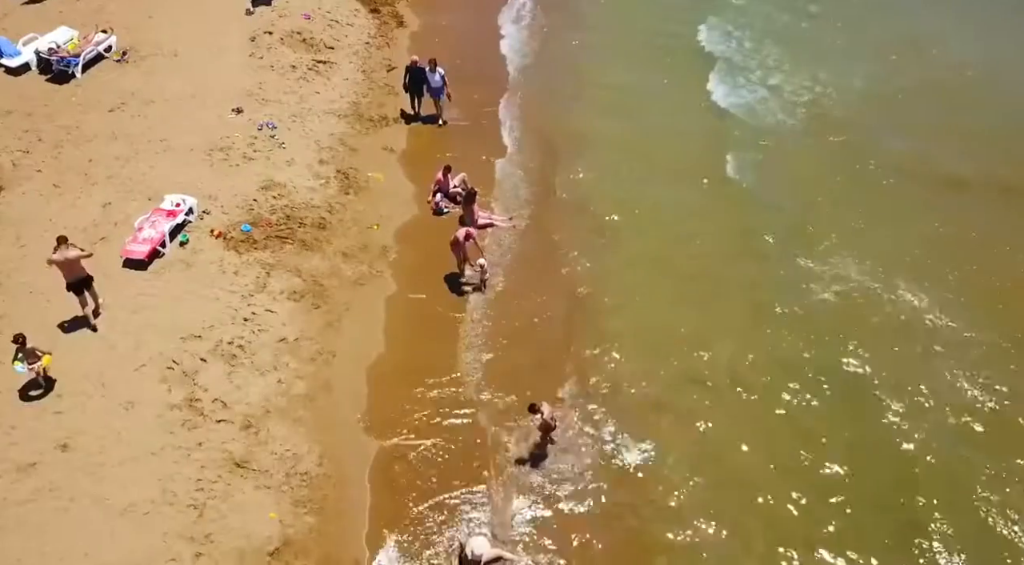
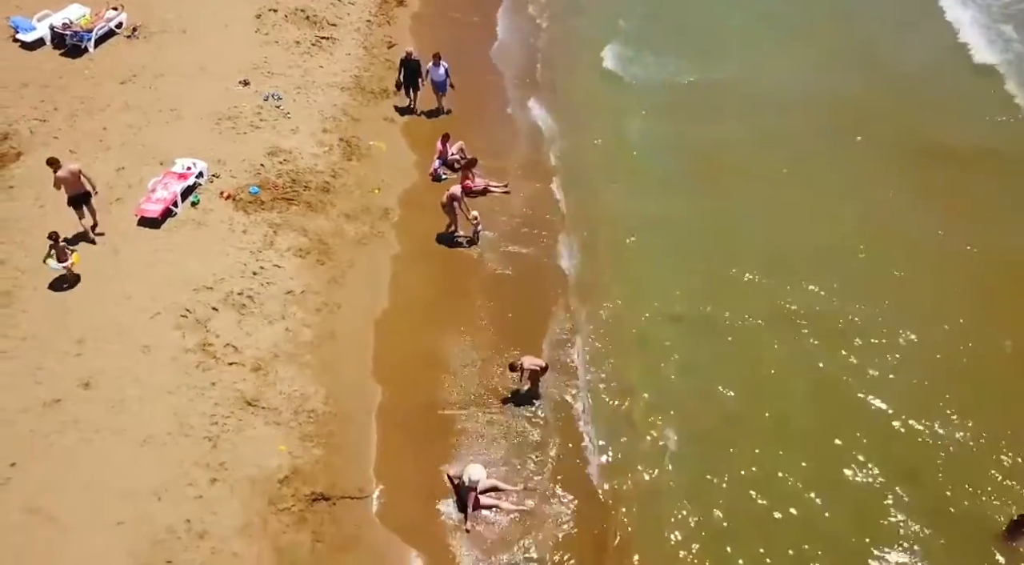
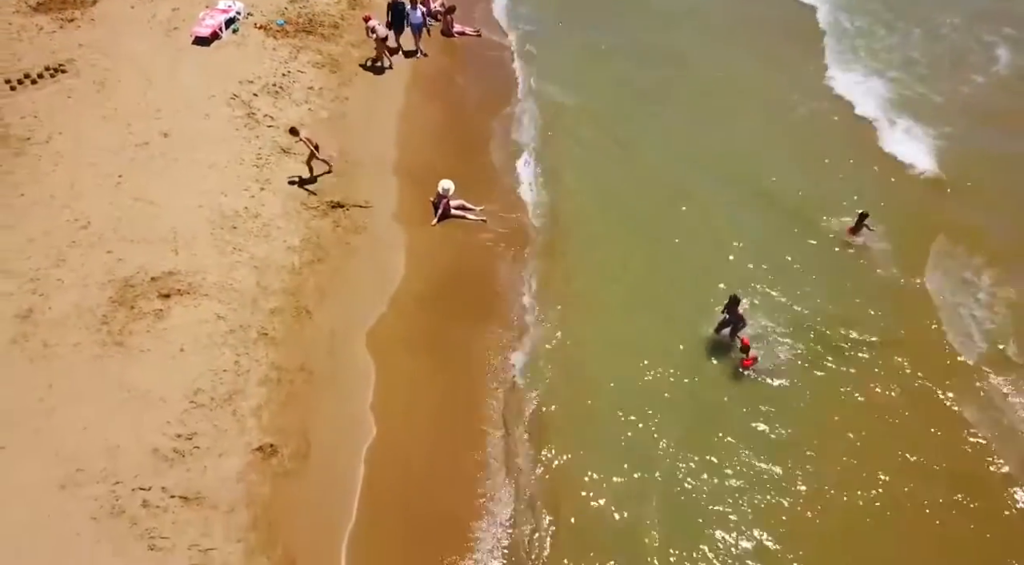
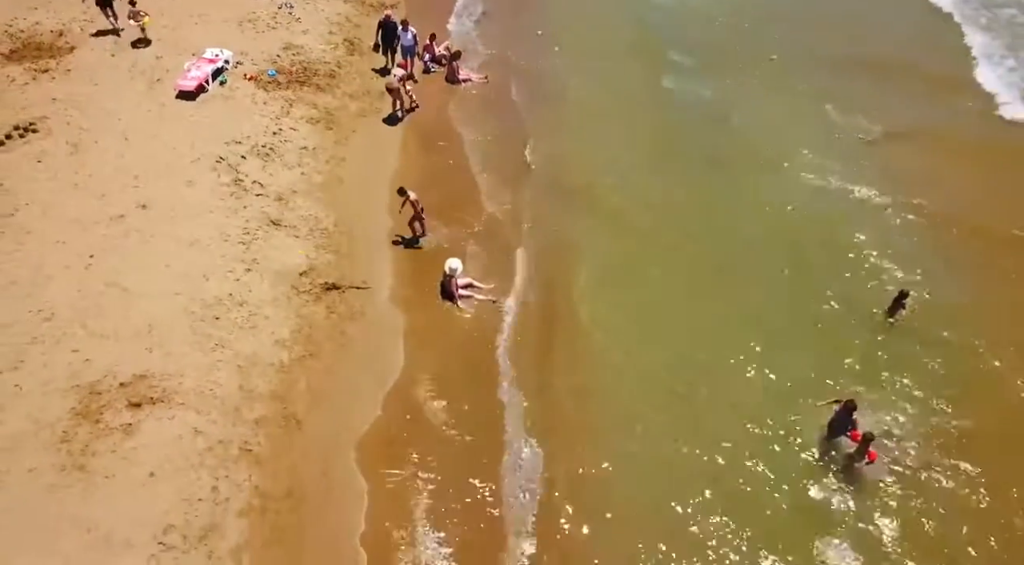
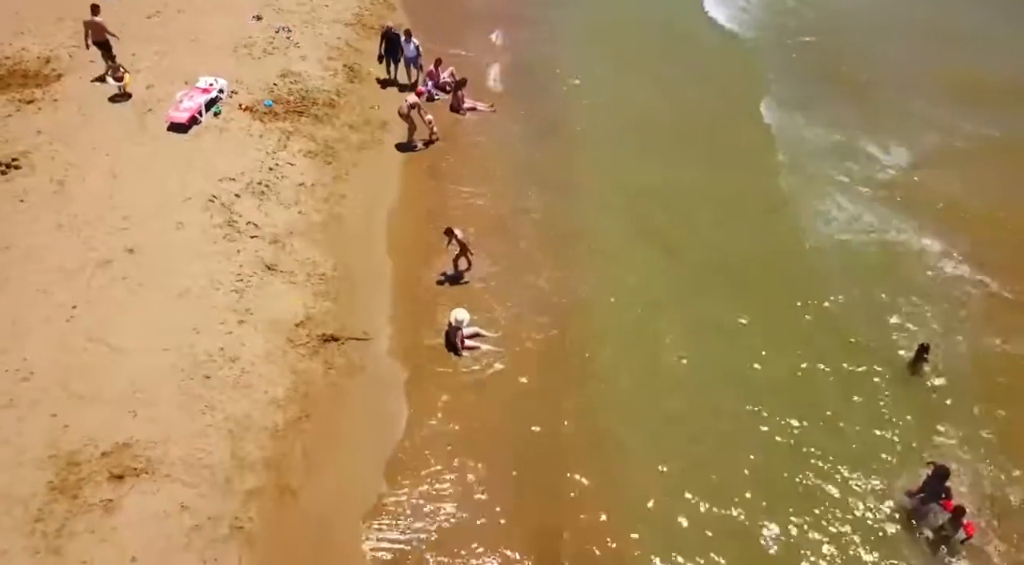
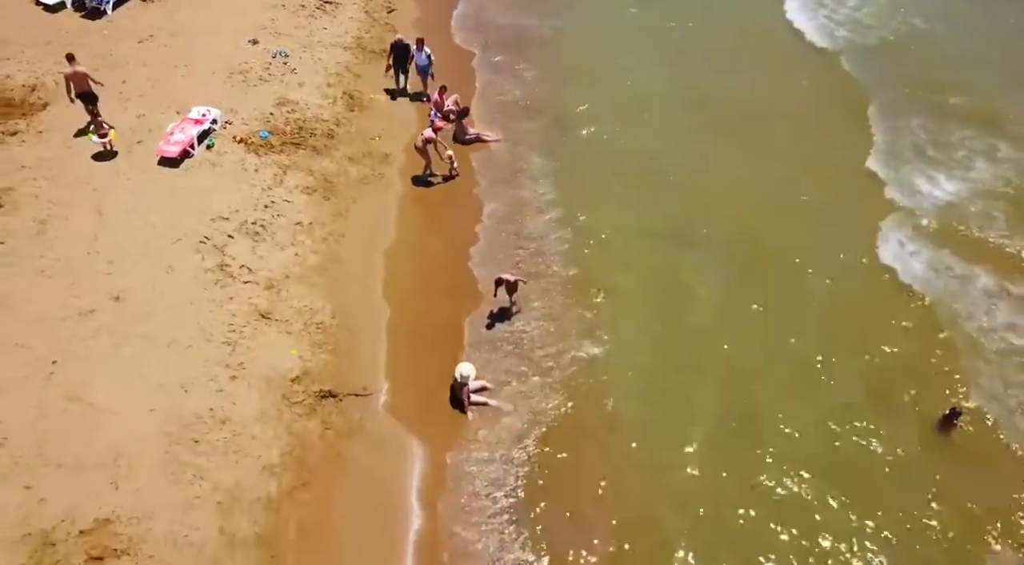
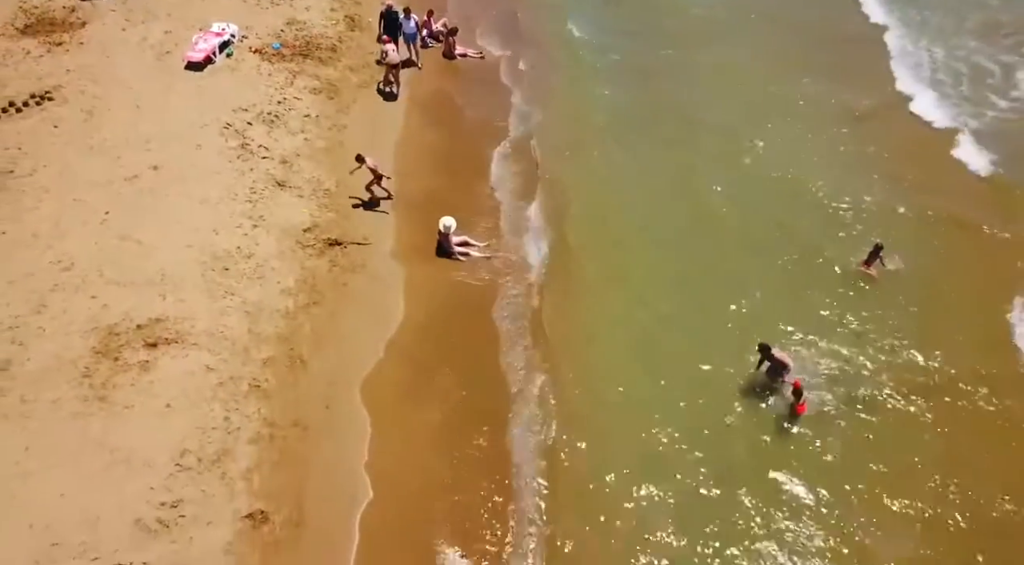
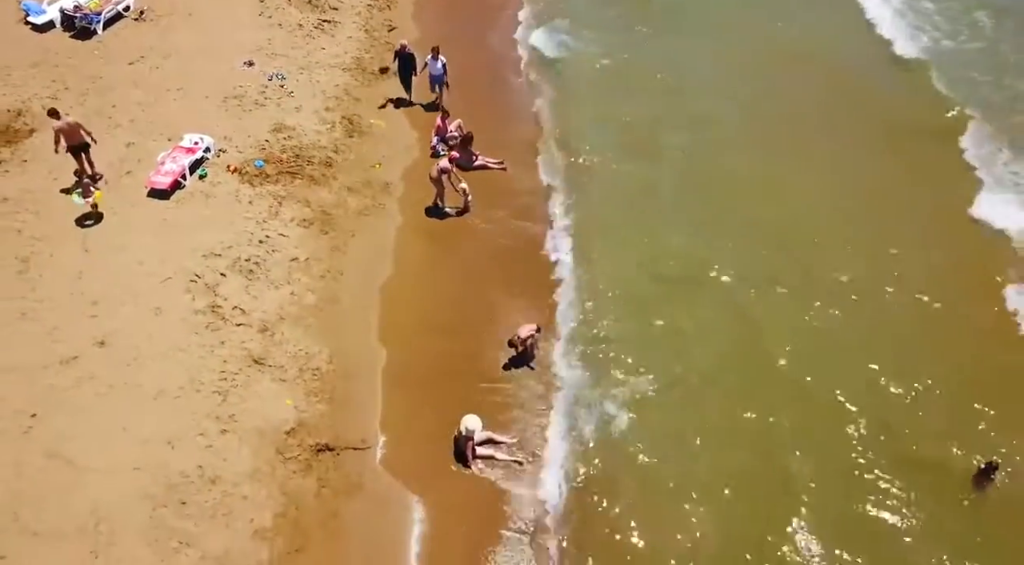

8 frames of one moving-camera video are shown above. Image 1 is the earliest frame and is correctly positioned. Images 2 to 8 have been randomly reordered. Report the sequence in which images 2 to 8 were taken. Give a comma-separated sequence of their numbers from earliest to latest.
2, 8, 6, 5, 4, 7, 3
